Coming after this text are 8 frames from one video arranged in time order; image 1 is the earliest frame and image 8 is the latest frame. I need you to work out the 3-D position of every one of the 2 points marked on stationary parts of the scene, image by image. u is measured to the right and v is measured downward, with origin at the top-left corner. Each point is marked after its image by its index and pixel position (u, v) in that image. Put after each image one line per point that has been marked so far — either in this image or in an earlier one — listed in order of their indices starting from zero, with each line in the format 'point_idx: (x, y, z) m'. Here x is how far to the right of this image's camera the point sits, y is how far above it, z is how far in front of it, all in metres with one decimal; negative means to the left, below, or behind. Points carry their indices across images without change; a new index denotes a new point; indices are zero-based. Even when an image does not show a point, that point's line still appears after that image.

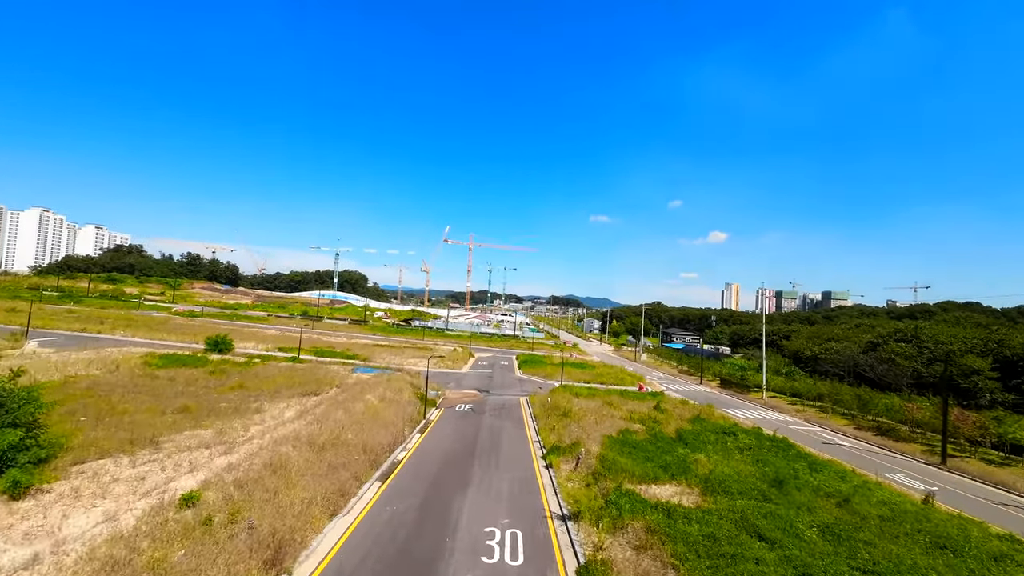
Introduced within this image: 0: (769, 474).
0: (+10.2, -7.4, +18.9) m
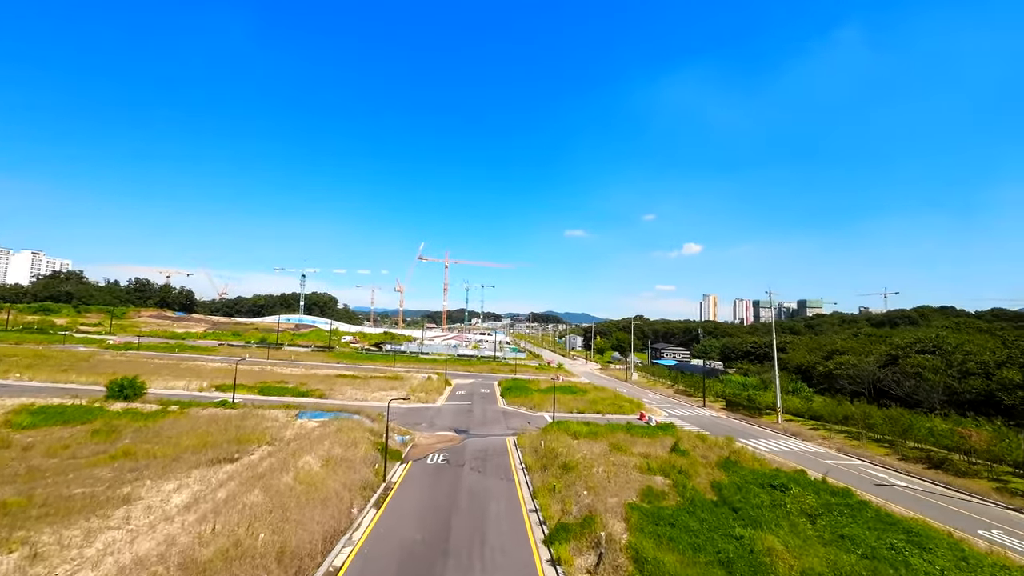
0: (+10.0, -7.7, +13.0) m
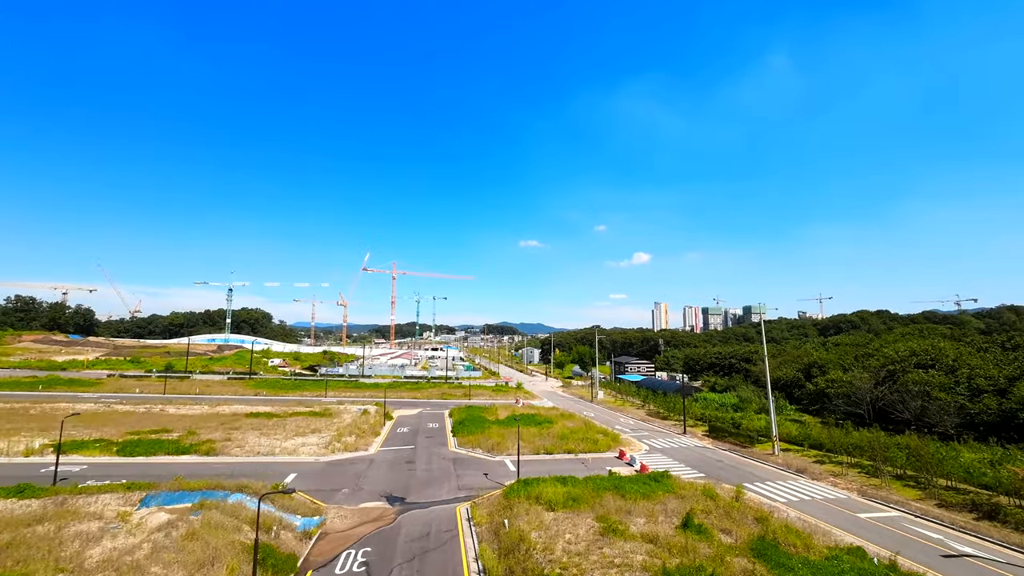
0: (+9.4, -8.0, +6.0) m
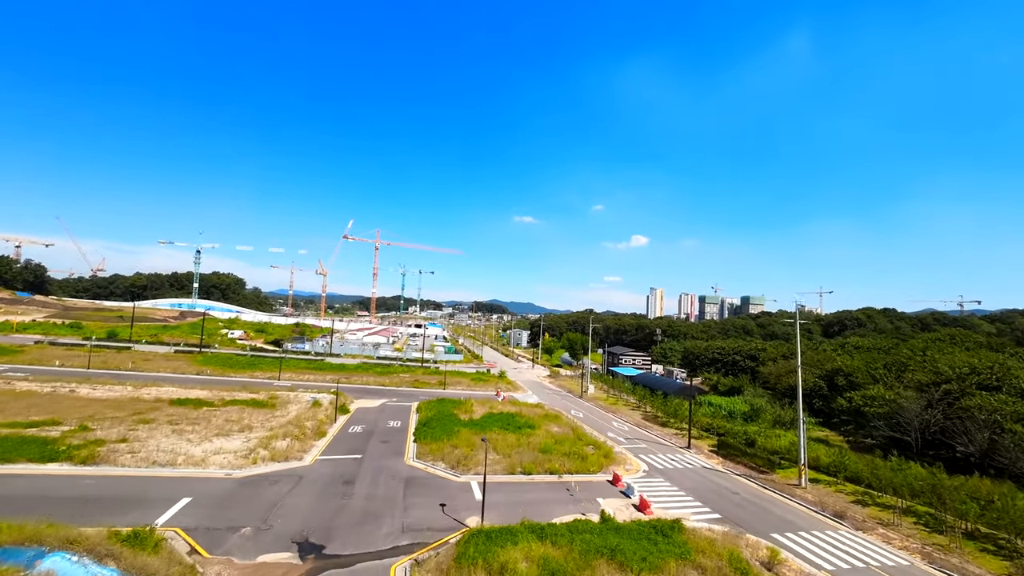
0: (+8.1, -8.7, -0.7) m
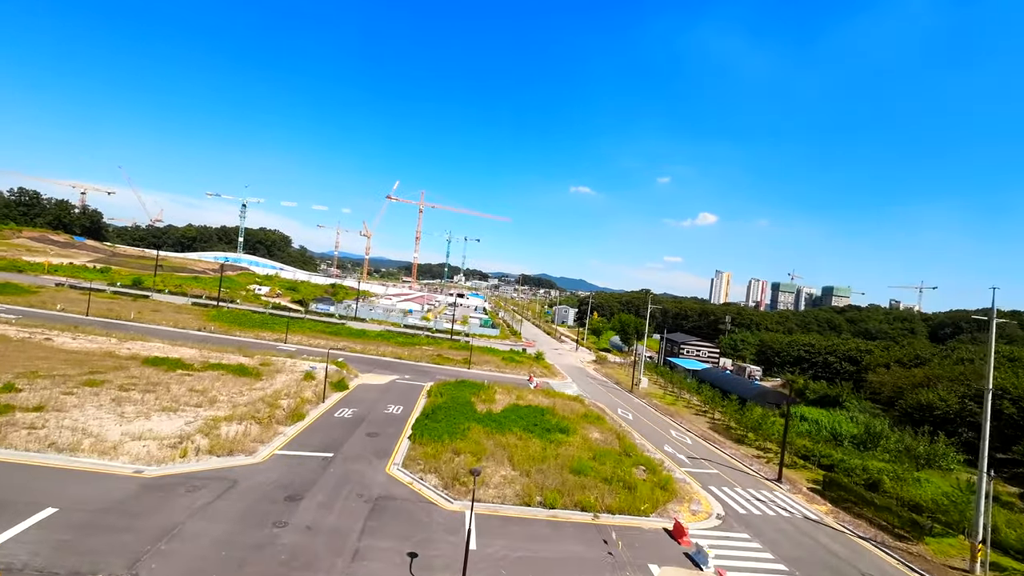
0: (+5.6, -8.6, -9.8) m
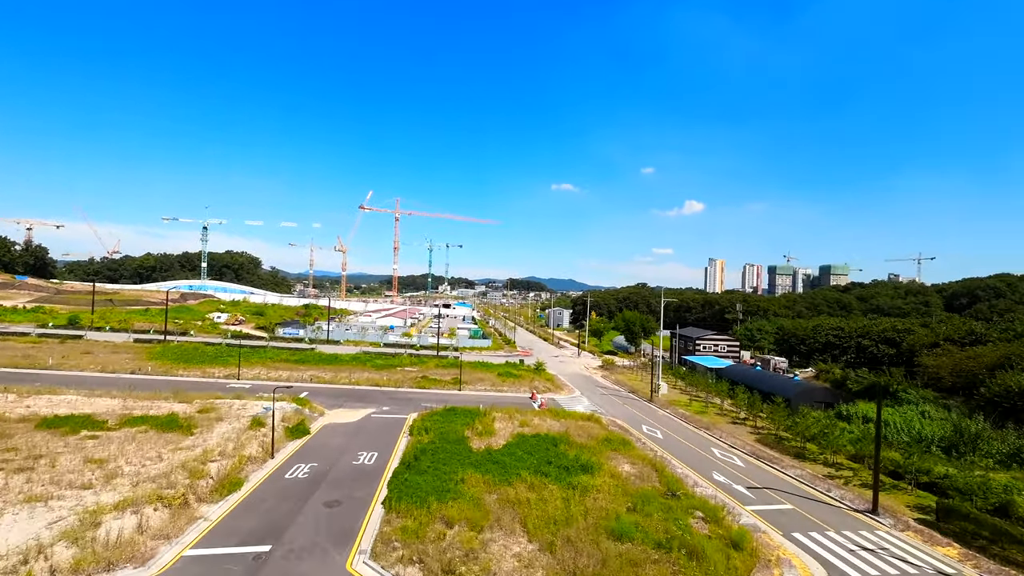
0: (+7.0, -7.7, -16.3) m
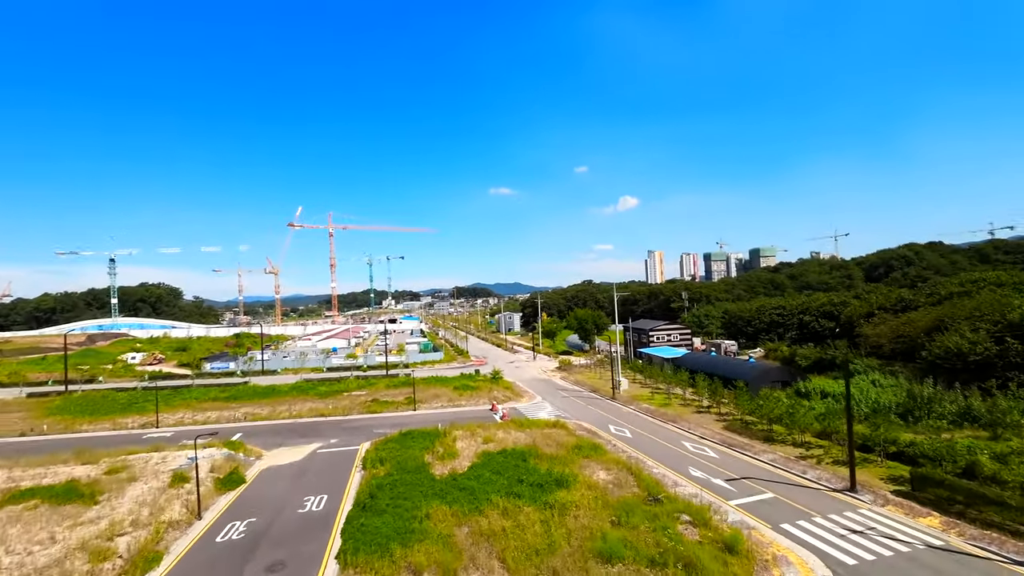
0: (+9.9, -6.7, -17.3) m
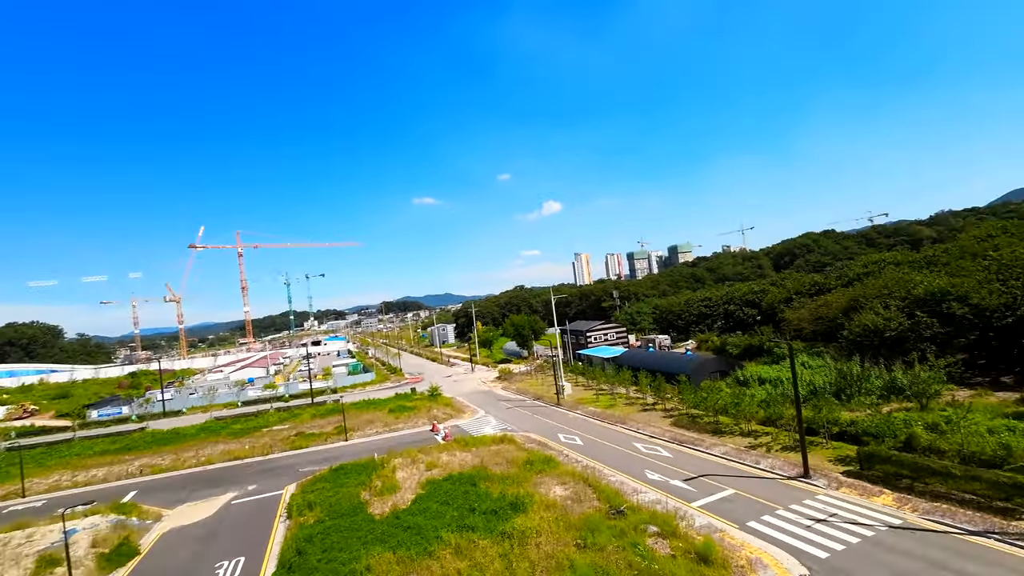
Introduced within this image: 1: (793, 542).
0: (+13.3, -5.5, -17.6) m
1: (+9.3, -8.3, +15.8) m
